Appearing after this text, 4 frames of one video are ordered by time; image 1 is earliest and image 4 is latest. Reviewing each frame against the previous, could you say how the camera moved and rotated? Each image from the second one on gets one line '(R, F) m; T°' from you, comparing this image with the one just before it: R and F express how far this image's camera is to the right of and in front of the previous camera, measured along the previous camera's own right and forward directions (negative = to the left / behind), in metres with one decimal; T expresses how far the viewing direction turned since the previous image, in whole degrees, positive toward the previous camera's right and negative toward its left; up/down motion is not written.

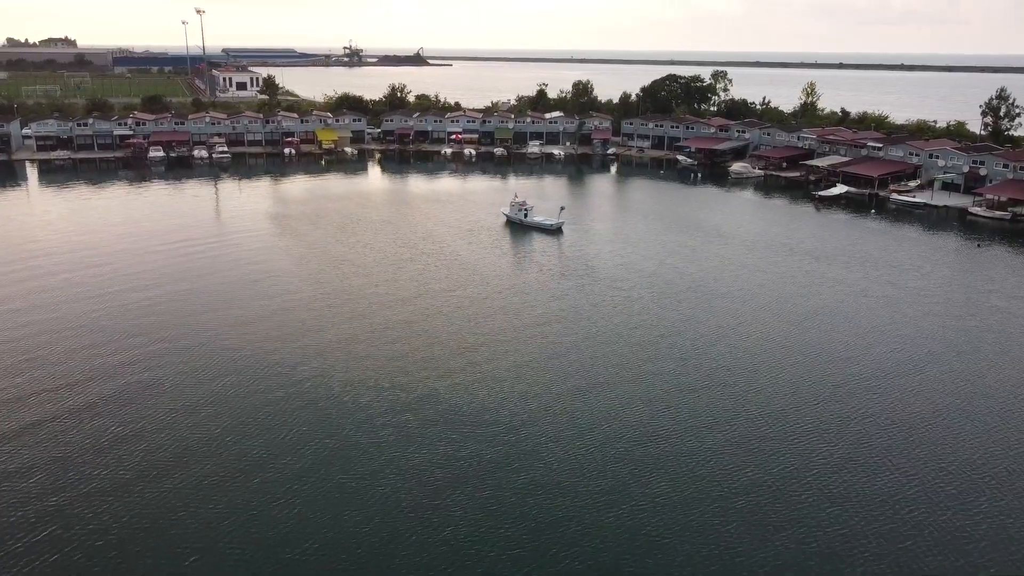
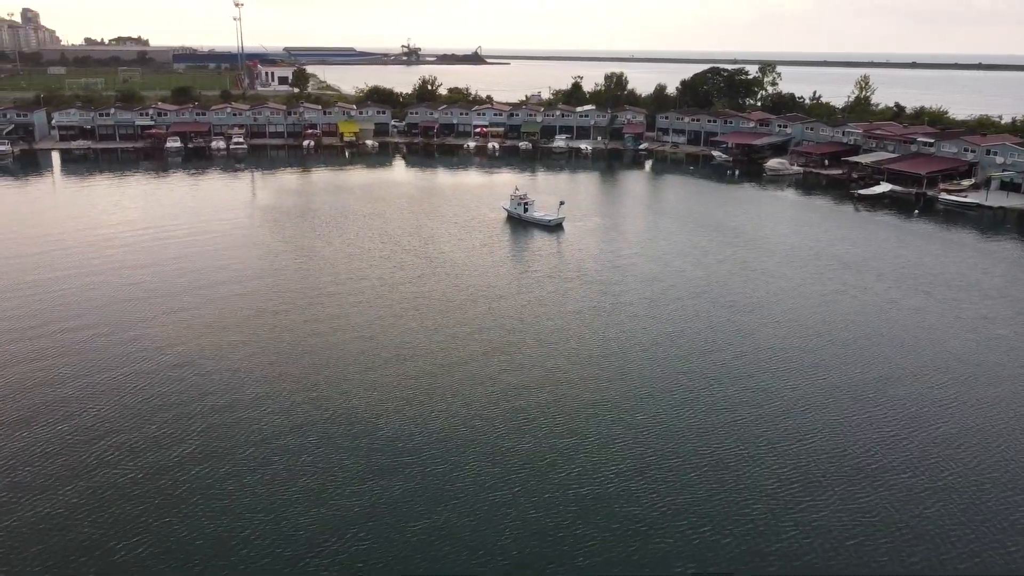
(+1.0, +1.2) m; -4°
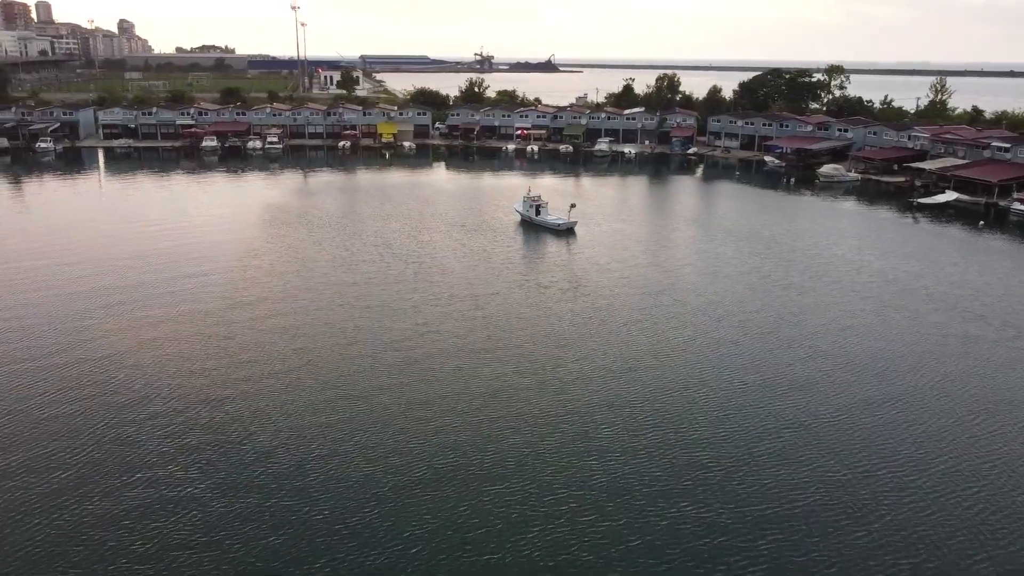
(+0.9, +1.1) m; -5°
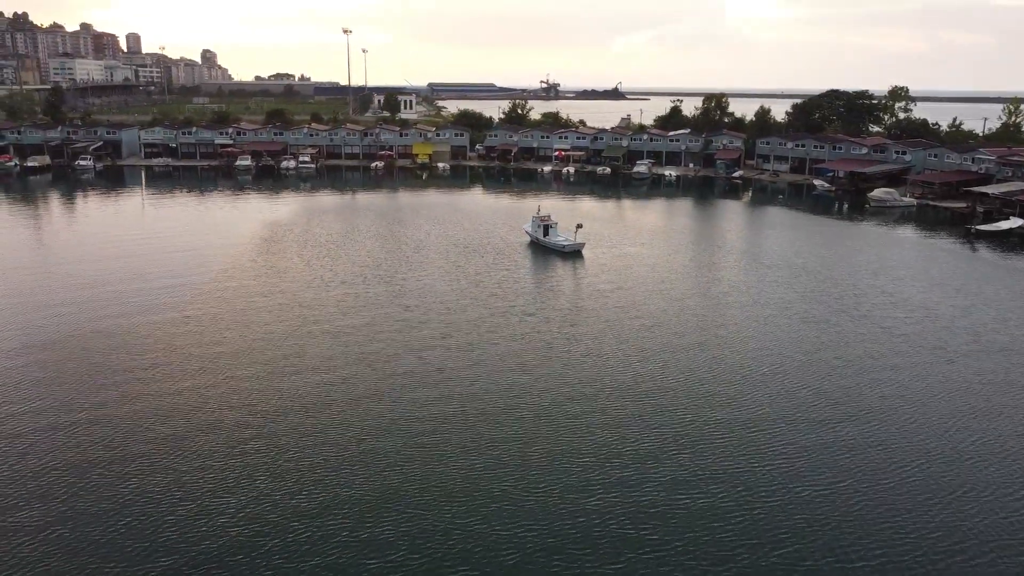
(+0.8, +1.0) m; -4°
